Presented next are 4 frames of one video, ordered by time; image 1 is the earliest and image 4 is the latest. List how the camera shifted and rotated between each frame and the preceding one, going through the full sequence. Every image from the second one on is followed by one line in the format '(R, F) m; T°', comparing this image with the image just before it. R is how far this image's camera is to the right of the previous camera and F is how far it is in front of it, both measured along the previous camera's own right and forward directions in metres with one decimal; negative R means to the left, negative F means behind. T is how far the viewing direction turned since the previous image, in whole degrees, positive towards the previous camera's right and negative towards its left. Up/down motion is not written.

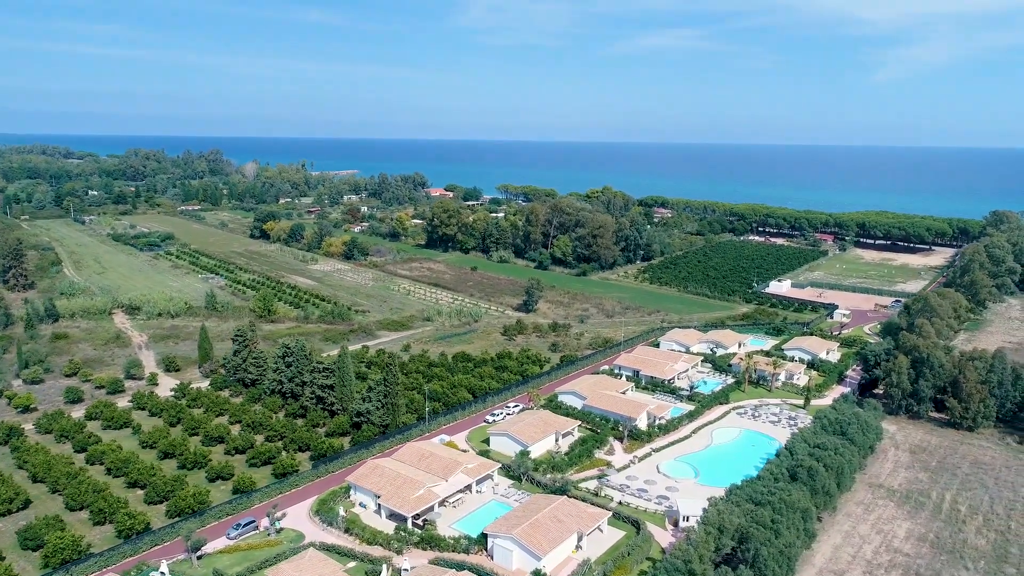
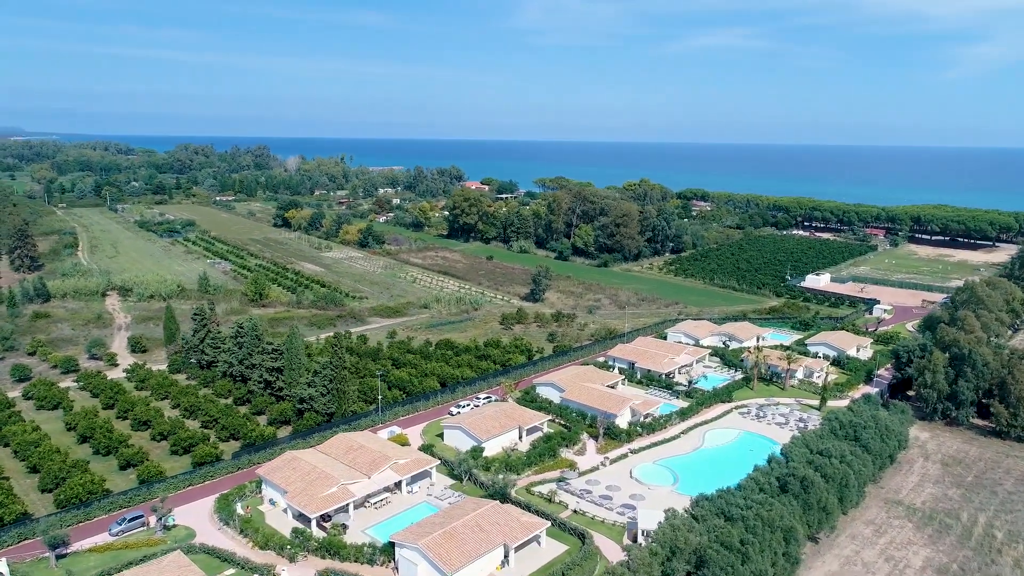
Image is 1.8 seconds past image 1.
(+4.5, +5.0) m; -4°
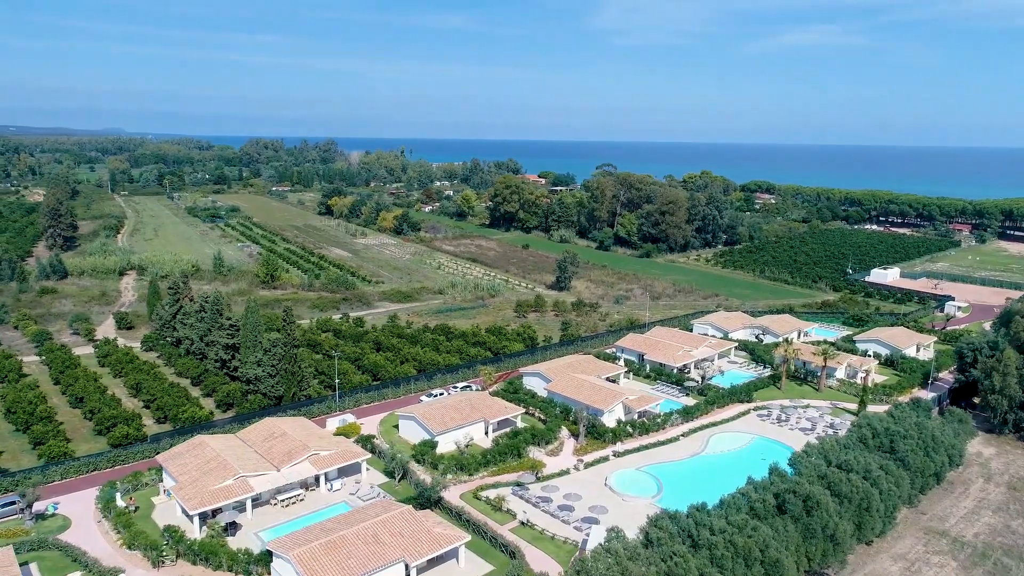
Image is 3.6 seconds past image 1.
(+4.3, +5.1) m; -6°
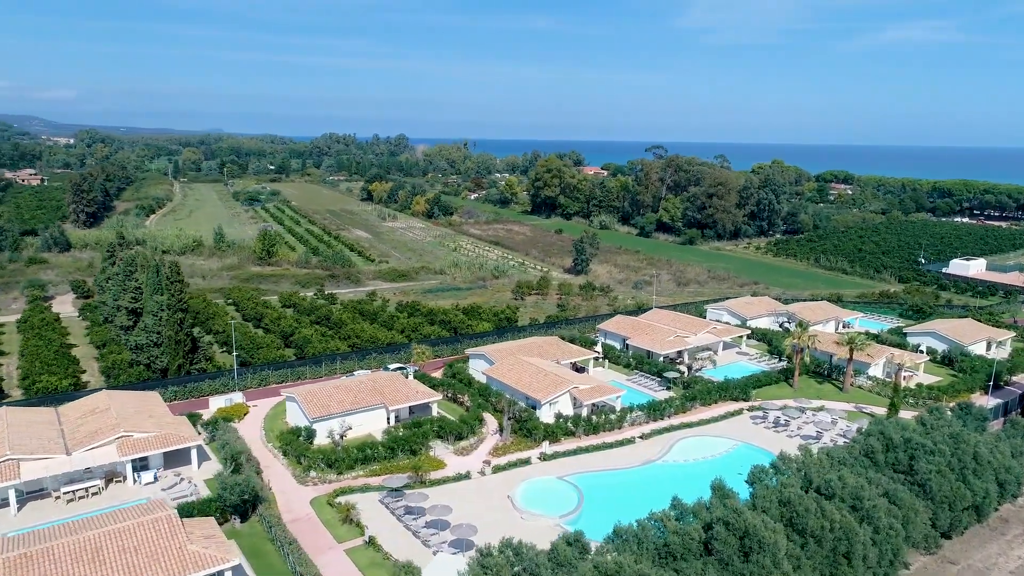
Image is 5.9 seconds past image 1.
(+5.6, +6.6) m; -6°
